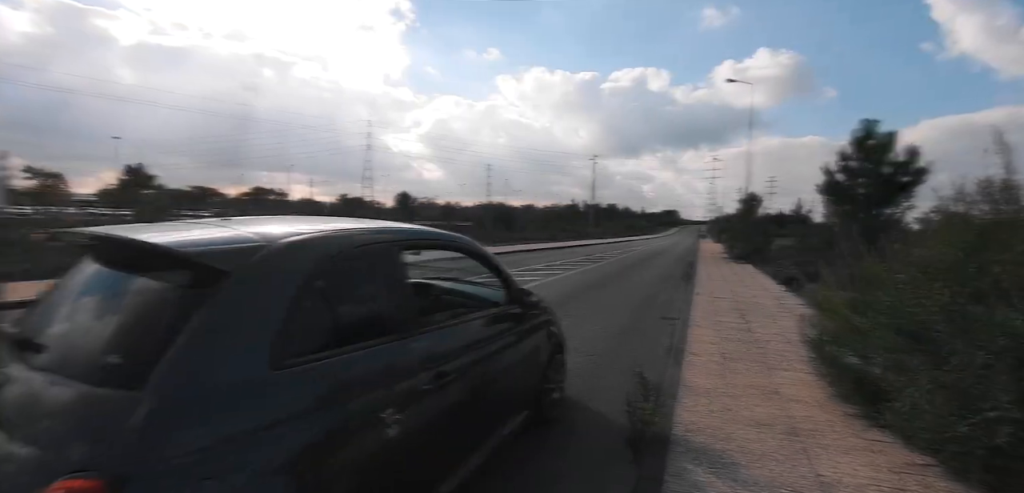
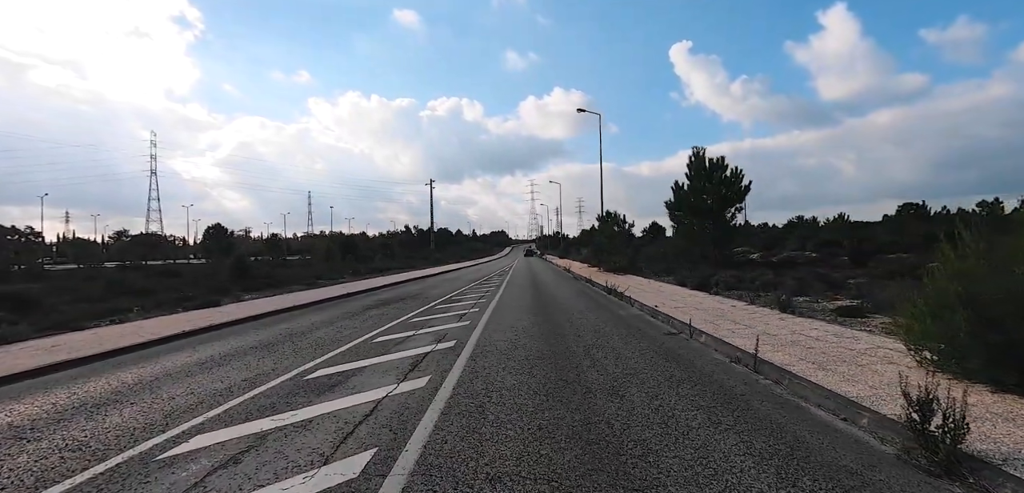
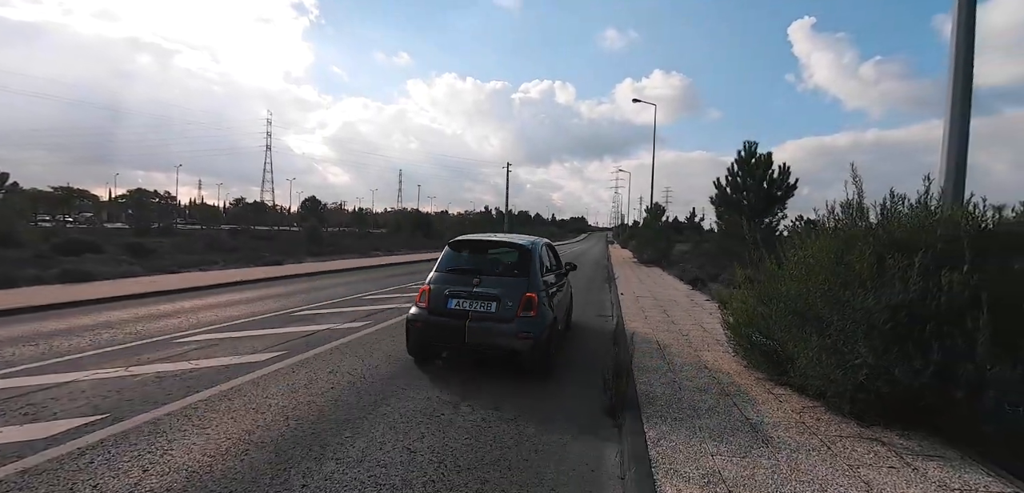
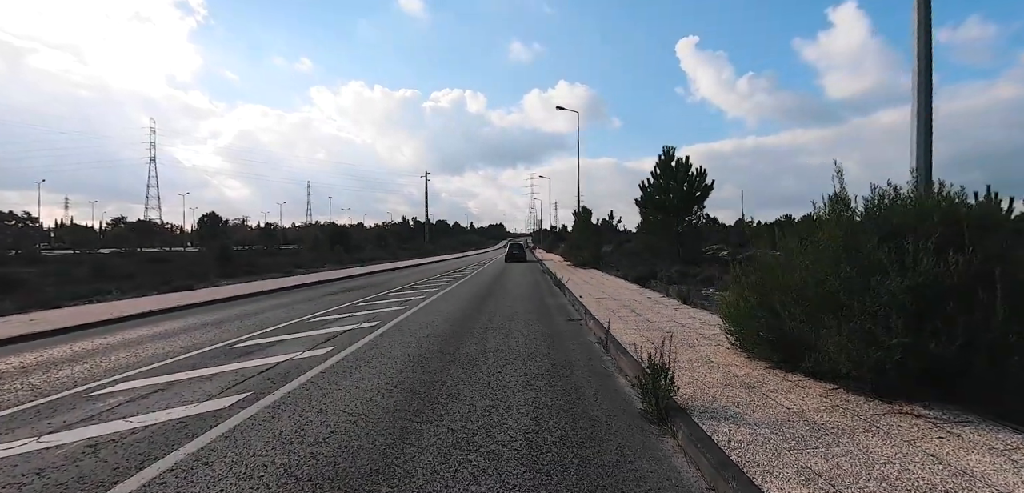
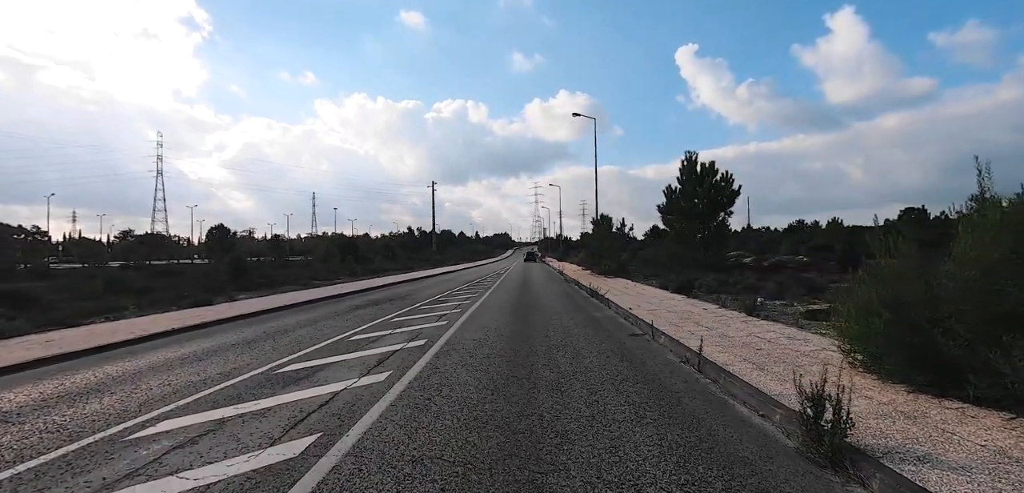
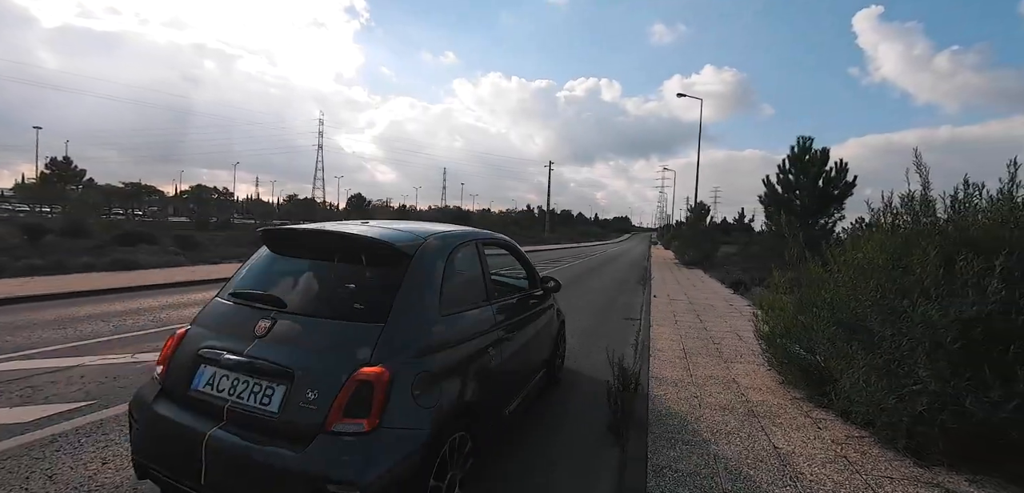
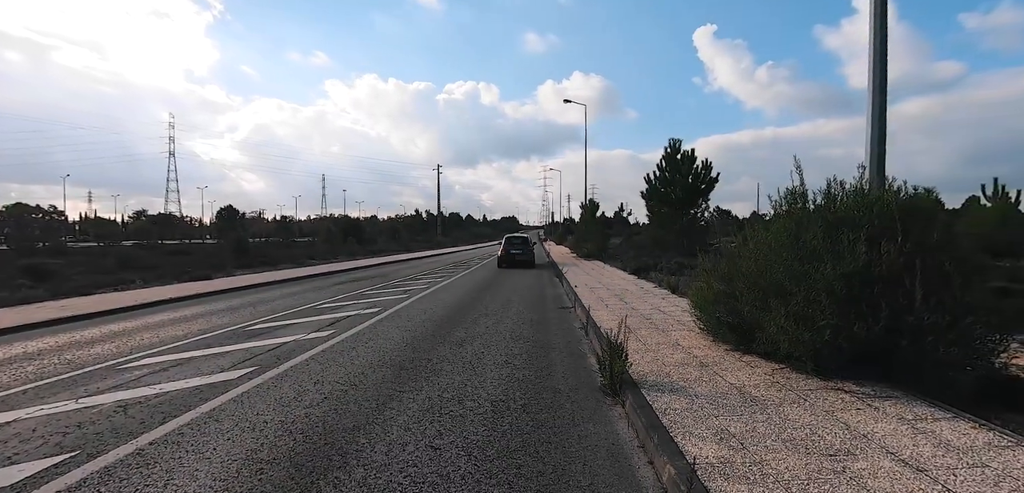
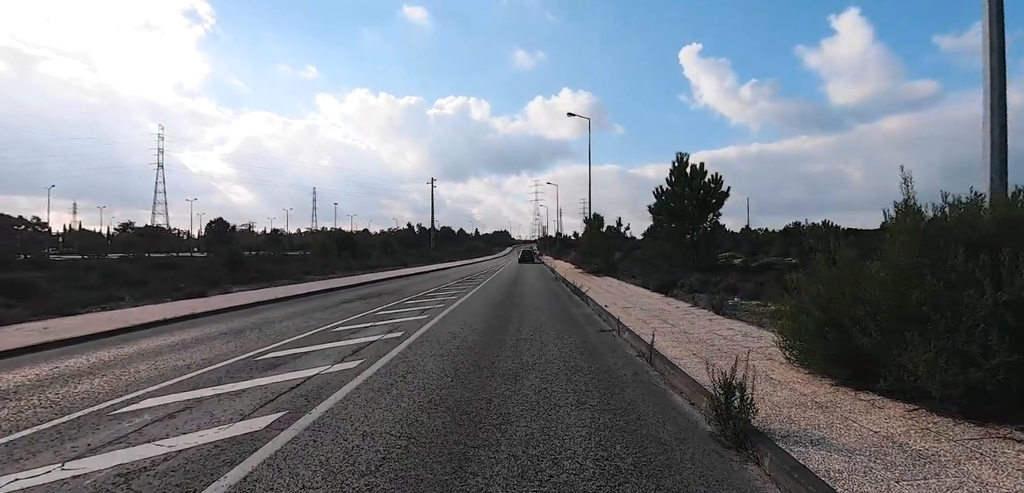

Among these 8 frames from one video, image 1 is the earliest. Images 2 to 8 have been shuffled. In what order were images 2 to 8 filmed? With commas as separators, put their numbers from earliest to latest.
6, 3, 7, 4, 8, 5, 2
